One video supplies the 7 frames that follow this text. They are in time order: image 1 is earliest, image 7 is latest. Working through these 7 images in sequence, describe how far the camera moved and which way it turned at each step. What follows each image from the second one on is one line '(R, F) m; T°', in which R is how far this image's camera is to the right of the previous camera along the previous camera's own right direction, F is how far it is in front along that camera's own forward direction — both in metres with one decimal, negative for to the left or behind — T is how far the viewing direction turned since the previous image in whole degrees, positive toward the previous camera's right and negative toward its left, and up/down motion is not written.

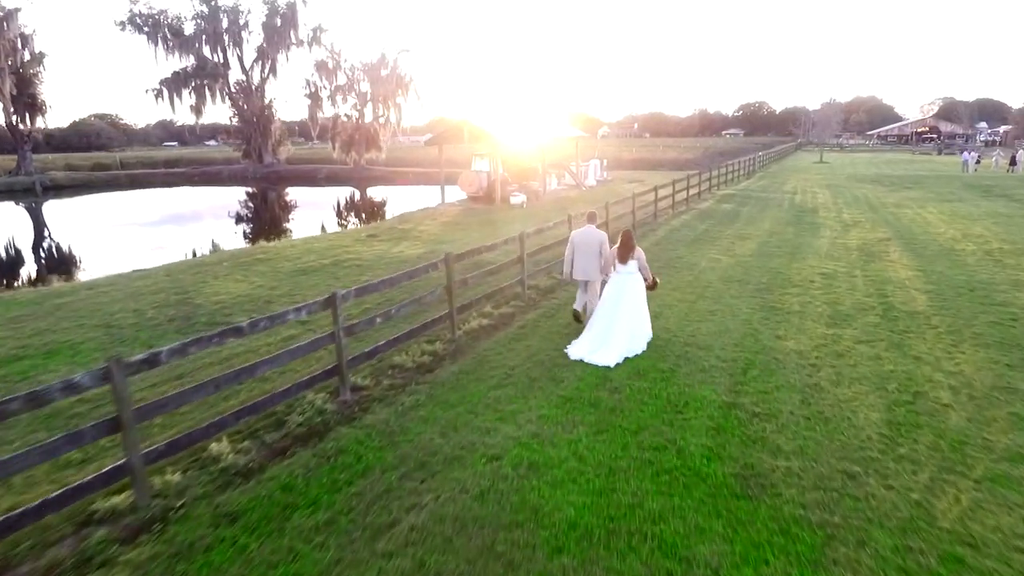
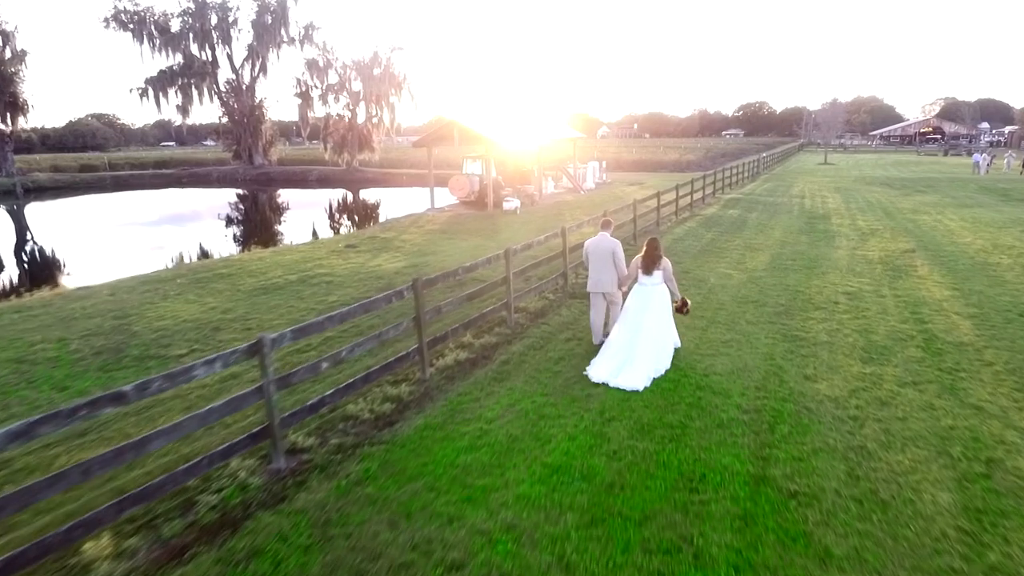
(+0.2, +1.2) m; 0°
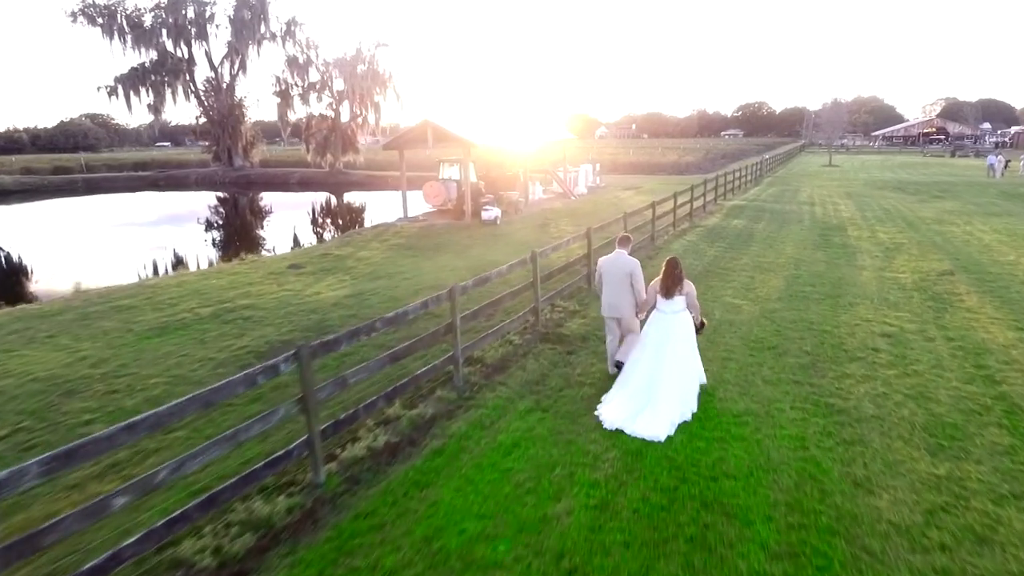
(+0.5, +1.9) m; 0°
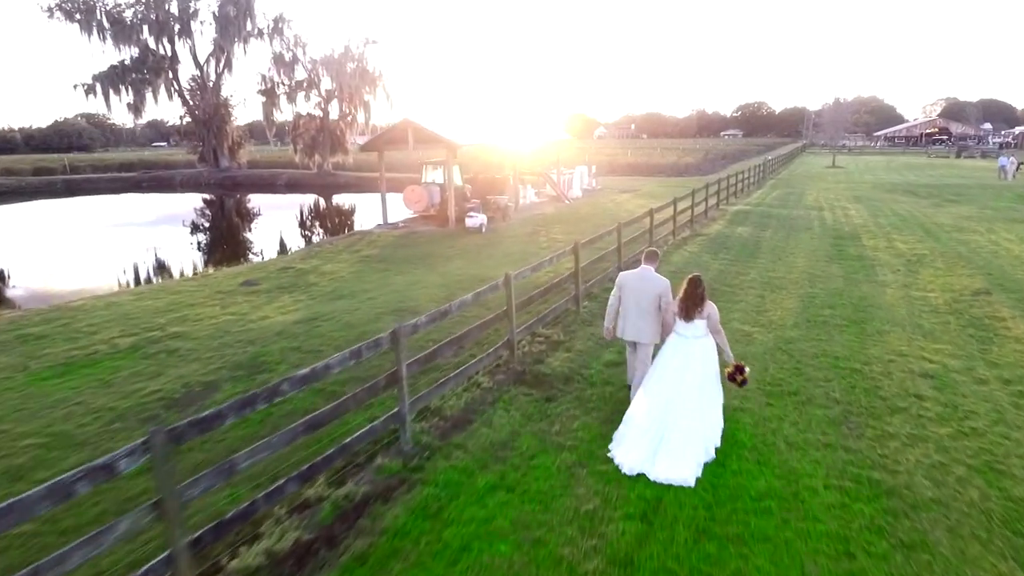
(+0.3, +1.3) m; 0°
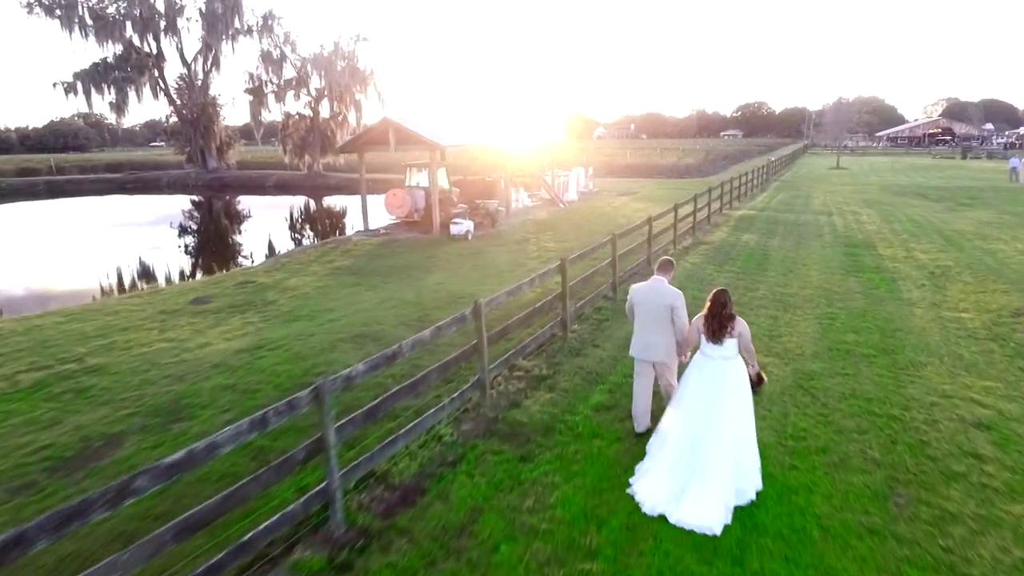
(+0.3, +1.1) m; 0°
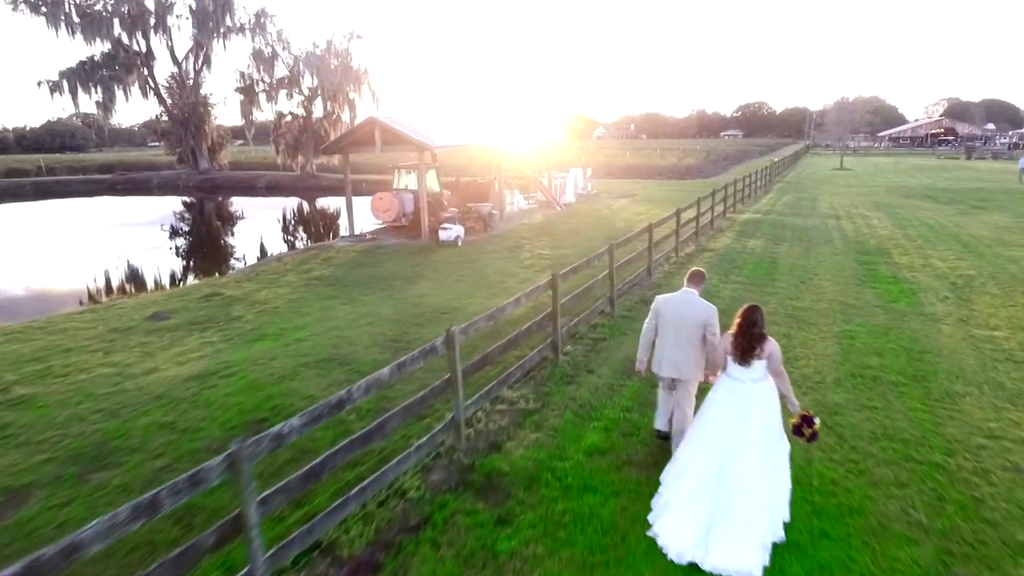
(+0.2, +0.8) m; 0°
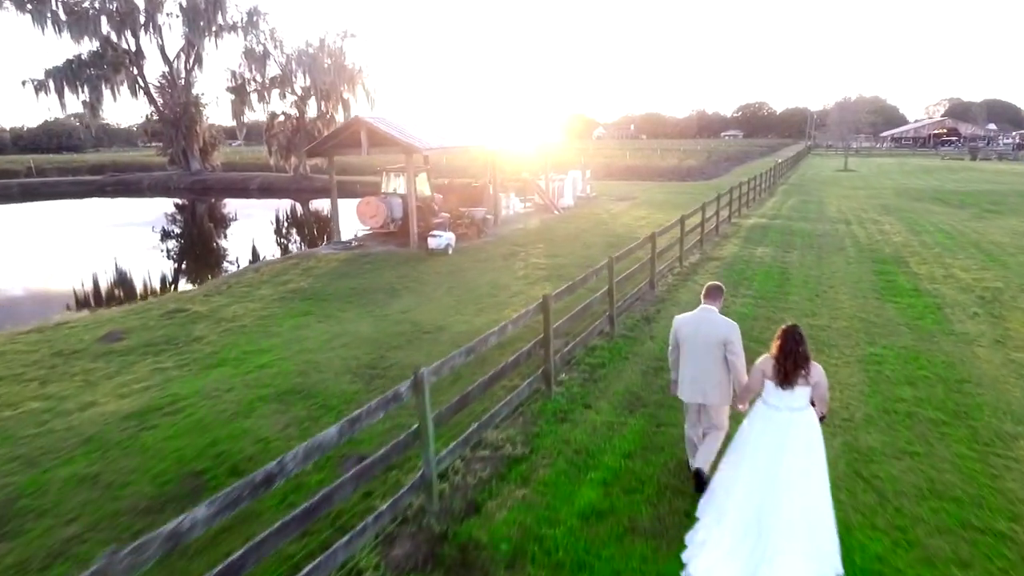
(+0.1, +0.8) m; 0°
